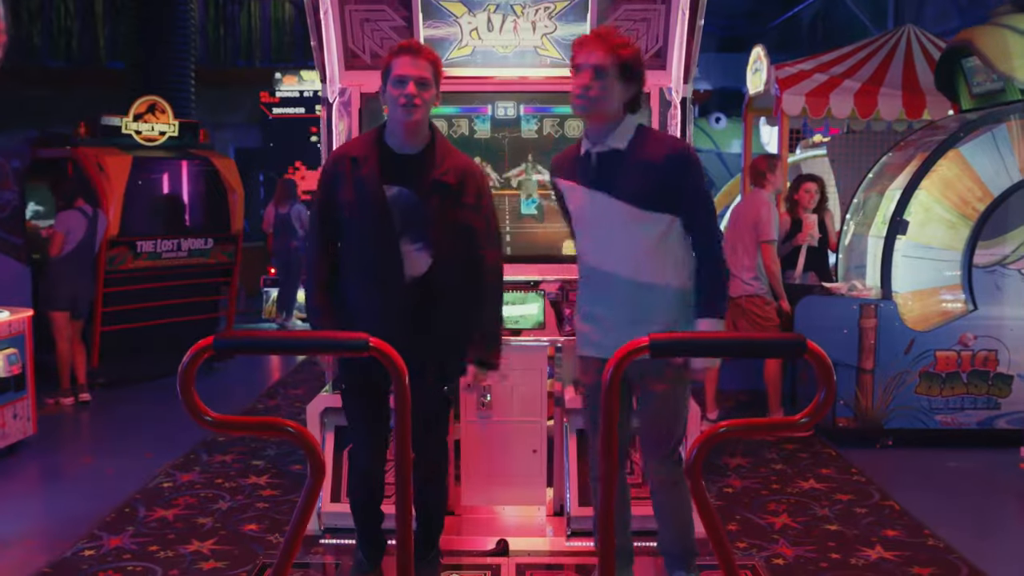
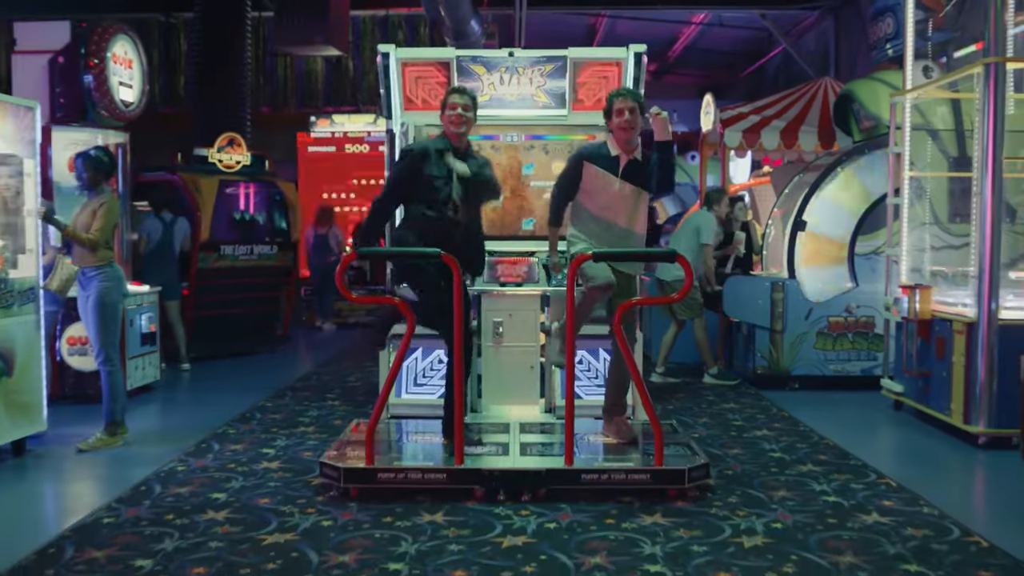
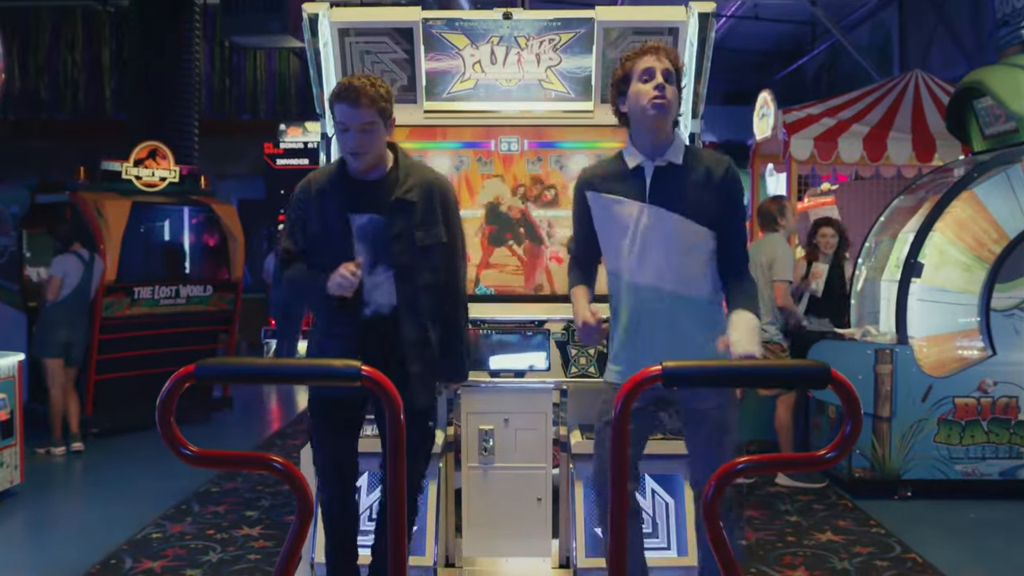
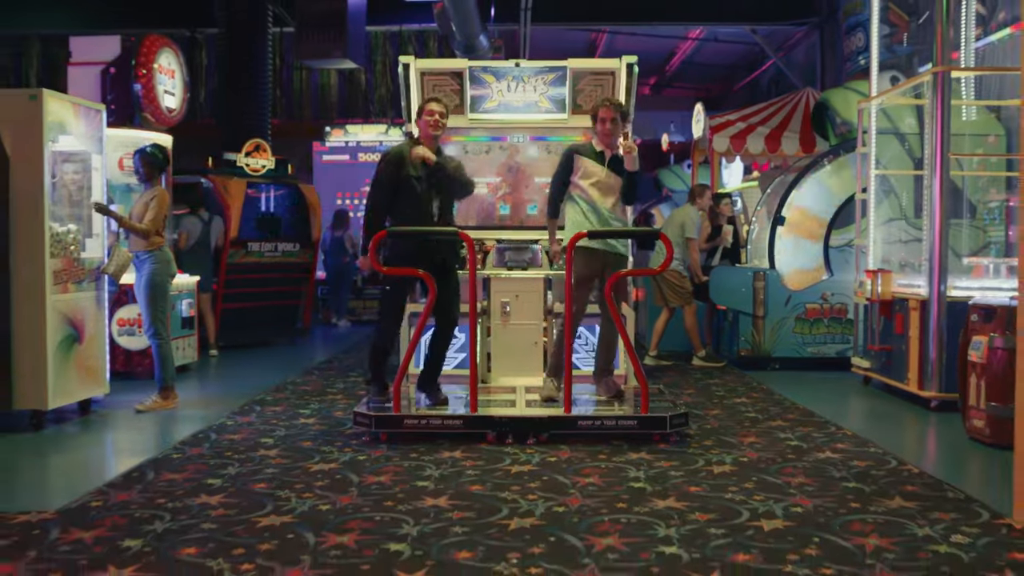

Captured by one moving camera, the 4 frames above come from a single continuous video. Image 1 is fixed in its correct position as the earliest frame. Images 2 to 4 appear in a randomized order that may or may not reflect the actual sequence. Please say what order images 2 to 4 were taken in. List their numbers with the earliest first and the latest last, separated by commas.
3, 2, 4
